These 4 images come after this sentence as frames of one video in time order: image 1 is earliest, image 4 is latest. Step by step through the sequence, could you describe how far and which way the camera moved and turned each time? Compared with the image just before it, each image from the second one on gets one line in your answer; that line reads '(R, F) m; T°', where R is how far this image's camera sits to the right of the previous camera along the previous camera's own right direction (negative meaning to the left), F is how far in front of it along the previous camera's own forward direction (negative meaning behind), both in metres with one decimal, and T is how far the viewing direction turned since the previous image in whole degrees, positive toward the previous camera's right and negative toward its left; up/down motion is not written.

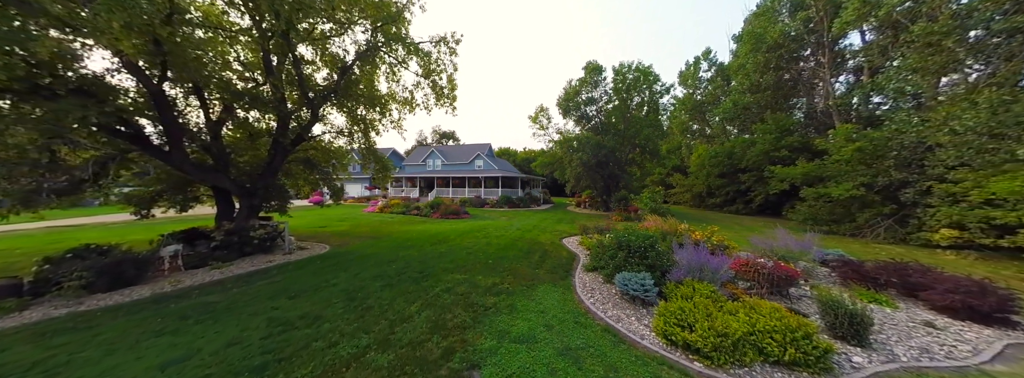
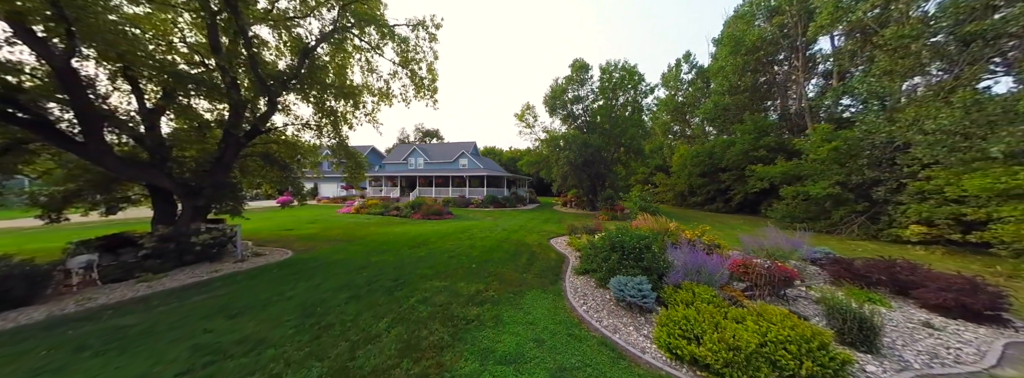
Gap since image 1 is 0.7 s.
(0.0, +0.5) m; +3°
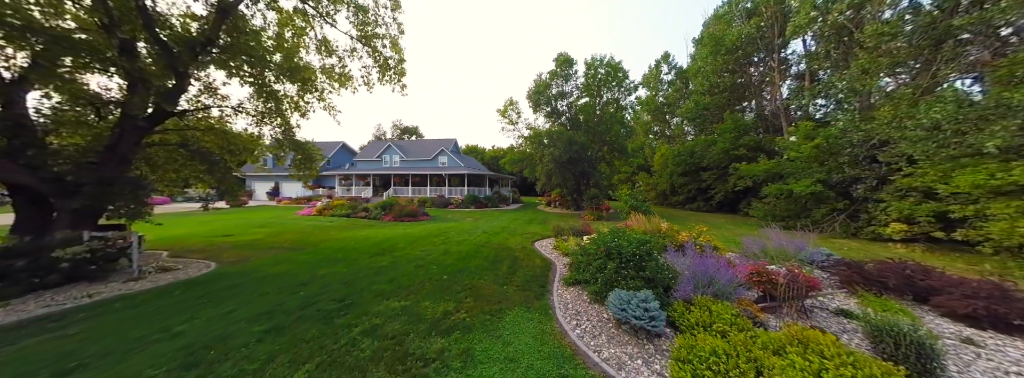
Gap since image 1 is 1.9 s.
(+0.1, +1.0) m; +4°
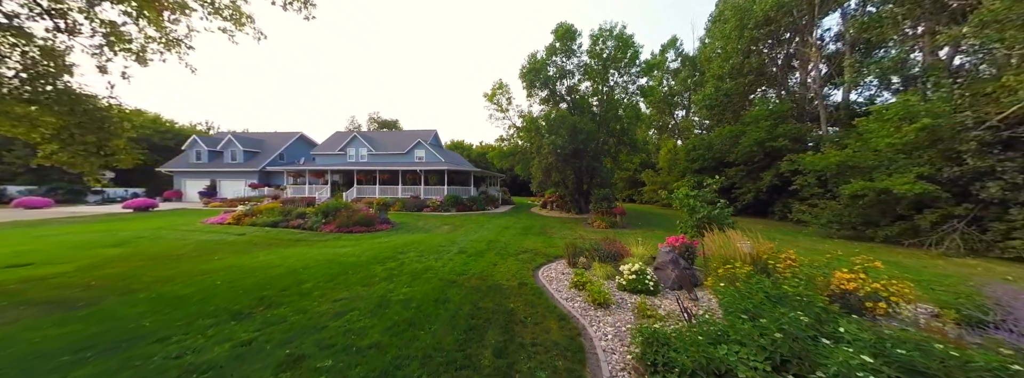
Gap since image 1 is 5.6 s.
(0.0, +3.5) m; +2°
